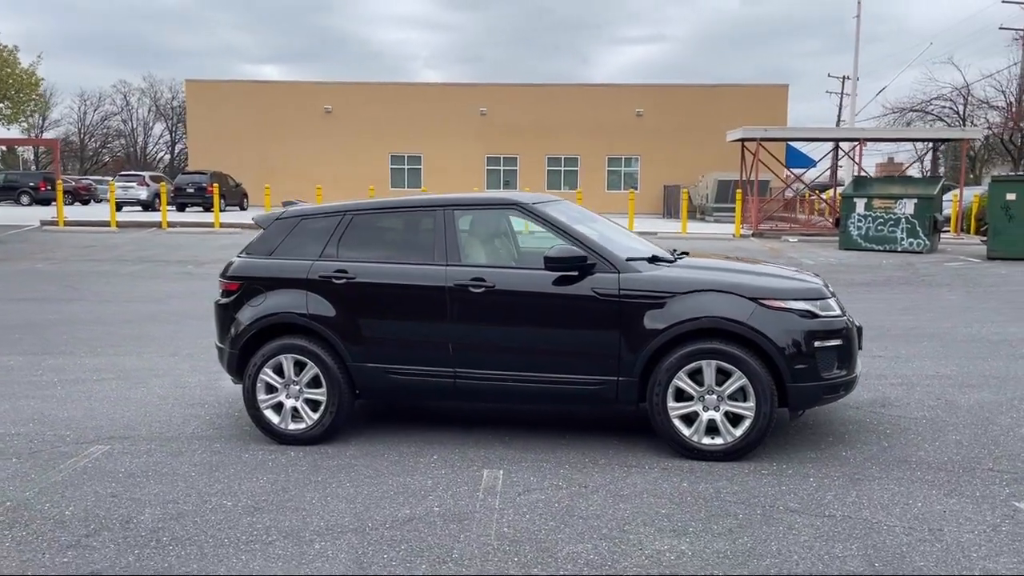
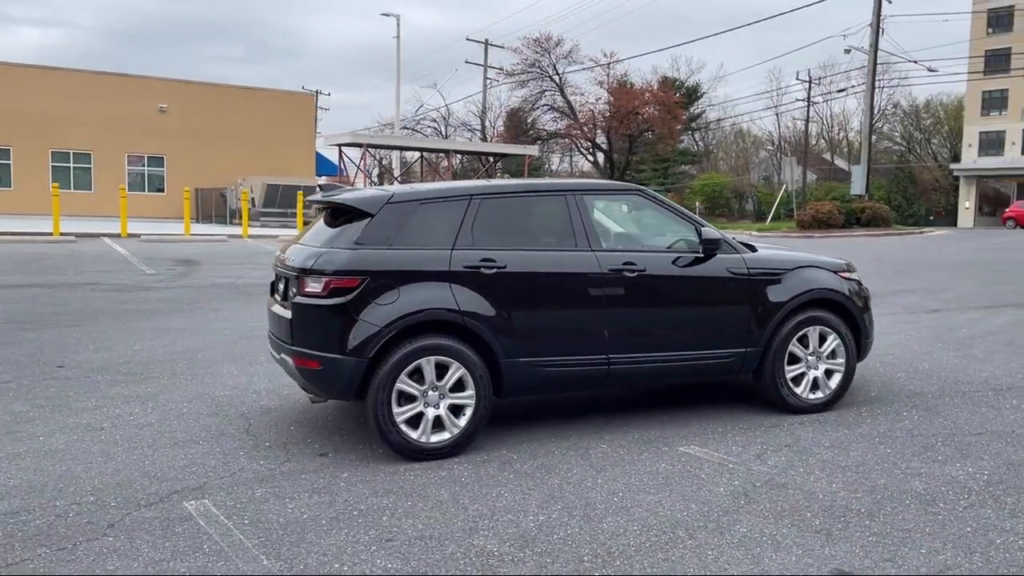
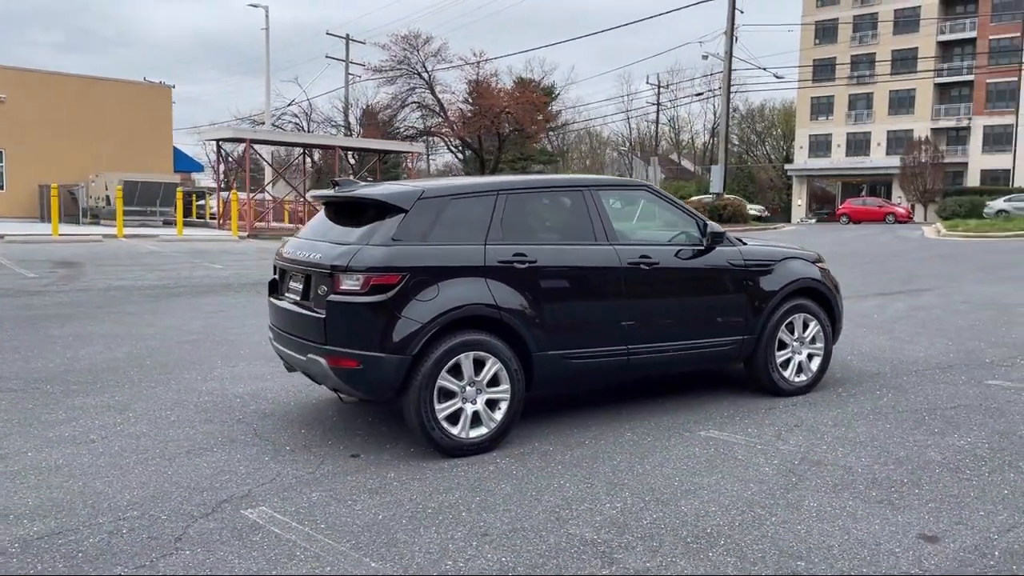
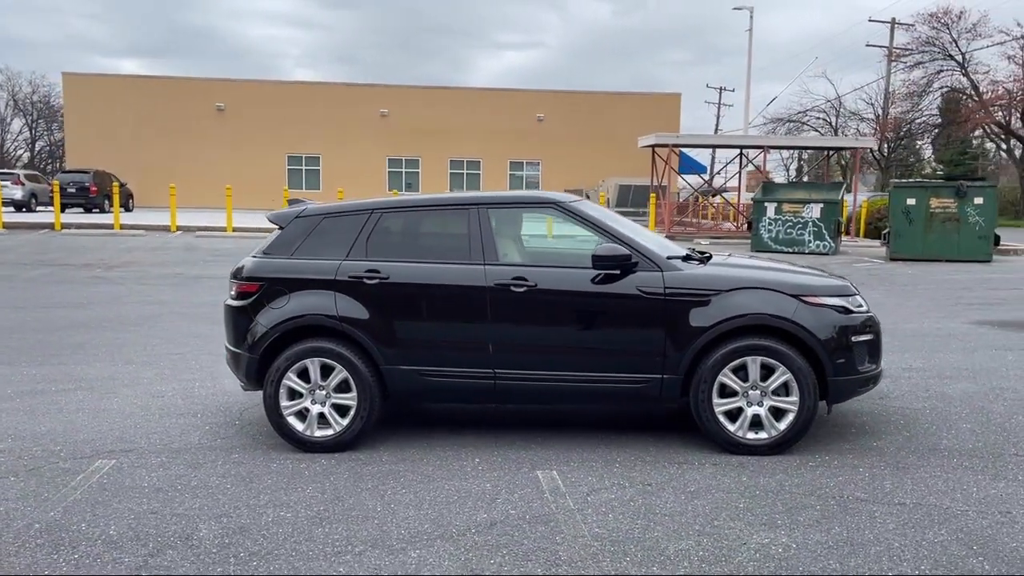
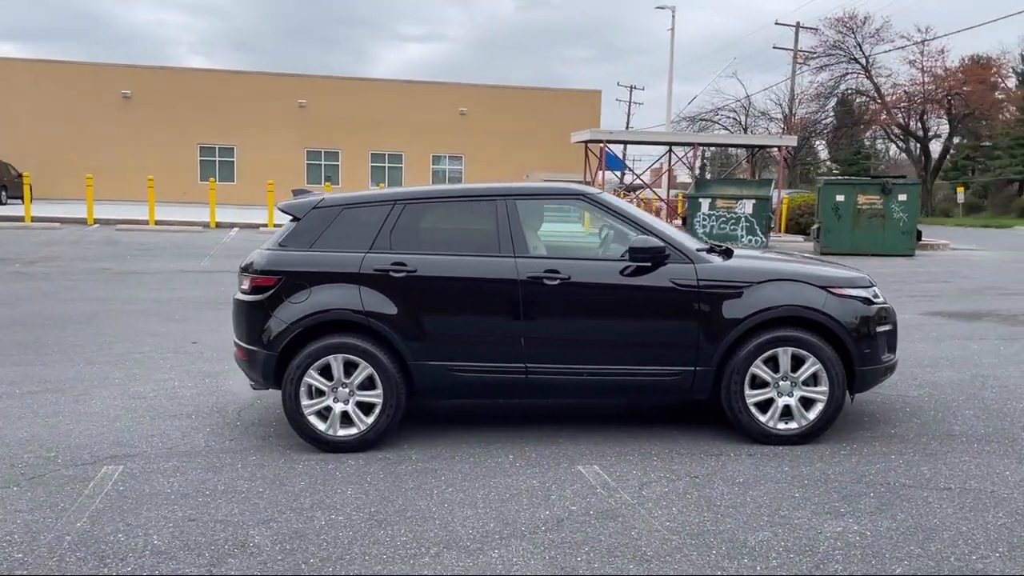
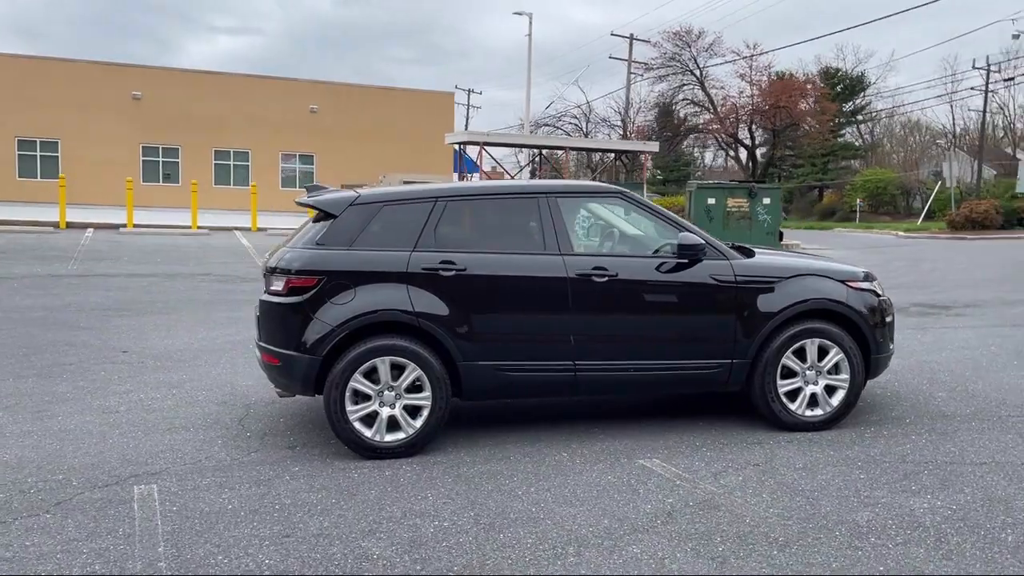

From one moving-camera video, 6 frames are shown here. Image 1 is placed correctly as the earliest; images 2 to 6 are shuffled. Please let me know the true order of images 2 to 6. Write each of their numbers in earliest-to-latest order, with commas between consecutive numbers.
4, 5, 6, 2, 3
